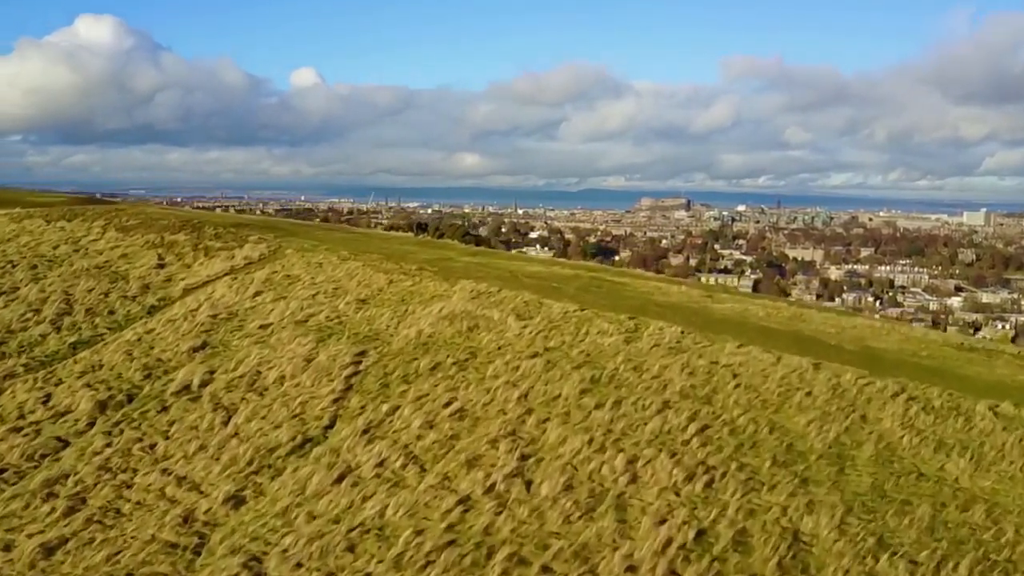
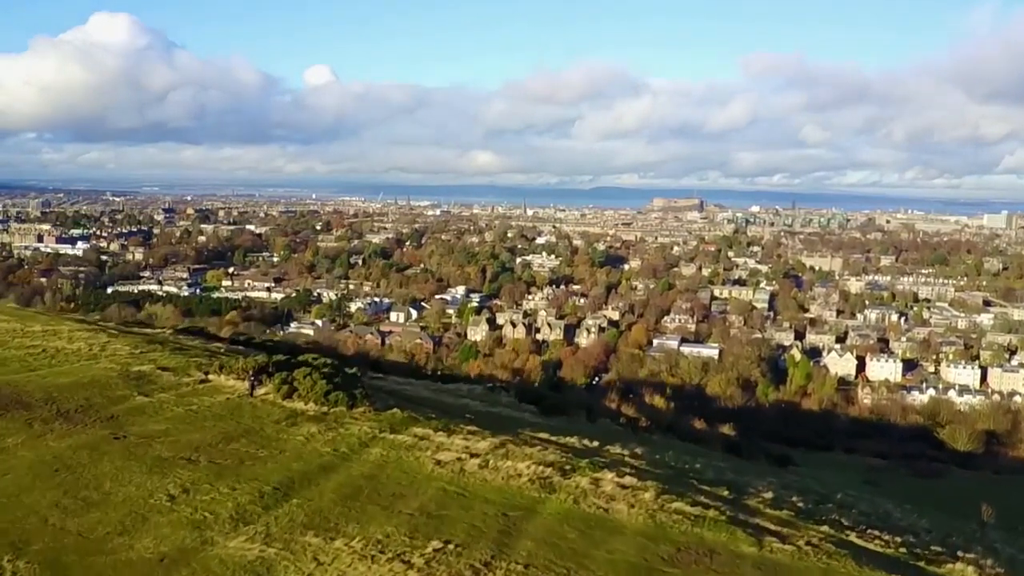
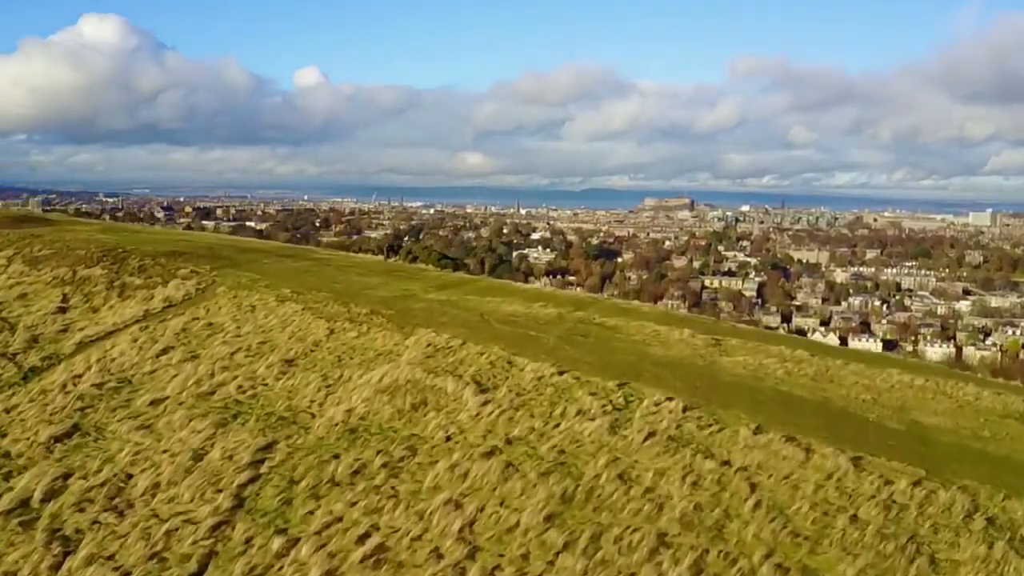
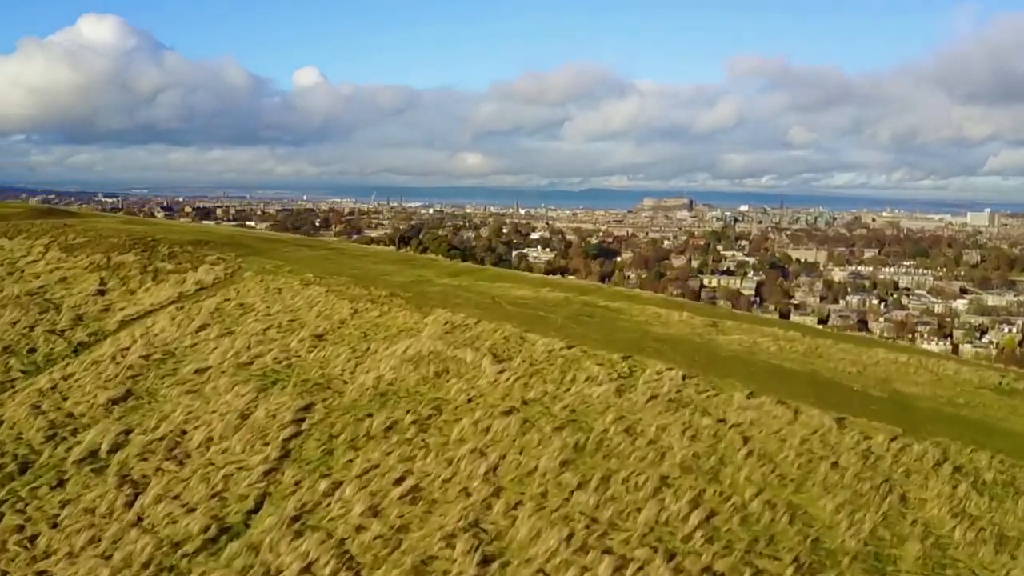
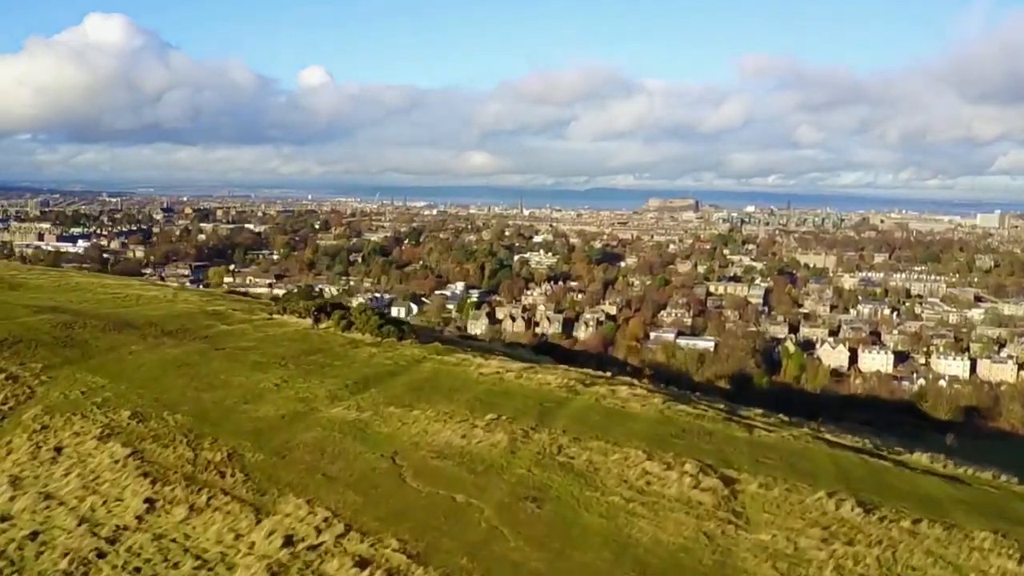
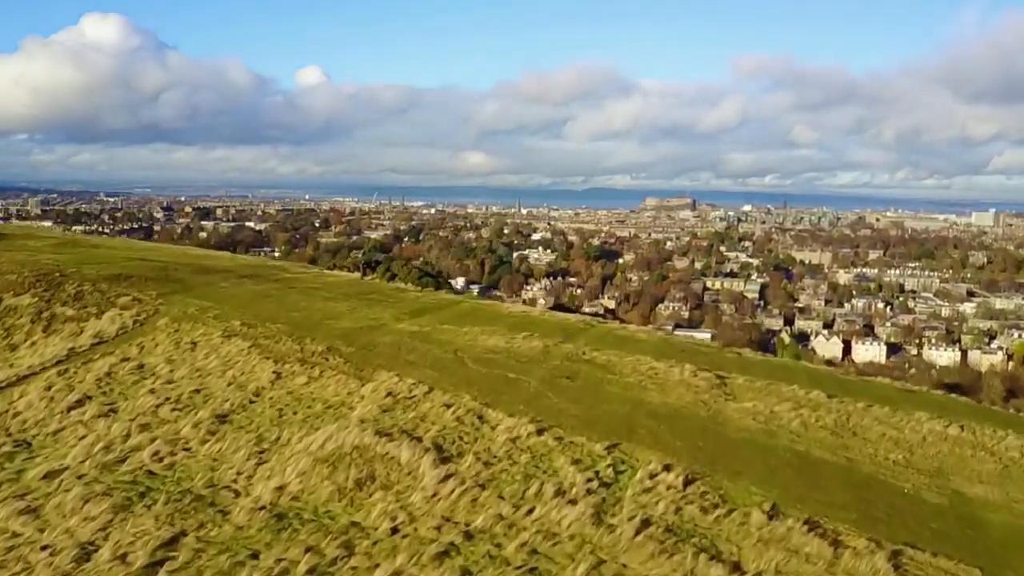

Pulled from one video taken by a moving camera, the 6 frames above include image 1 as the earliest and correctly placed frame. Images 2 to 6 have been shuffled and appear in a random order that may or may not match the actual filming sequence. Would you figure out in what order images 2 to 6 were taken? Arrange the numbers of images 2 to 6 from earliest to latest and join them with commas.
4, 3, 6, 5, 2
